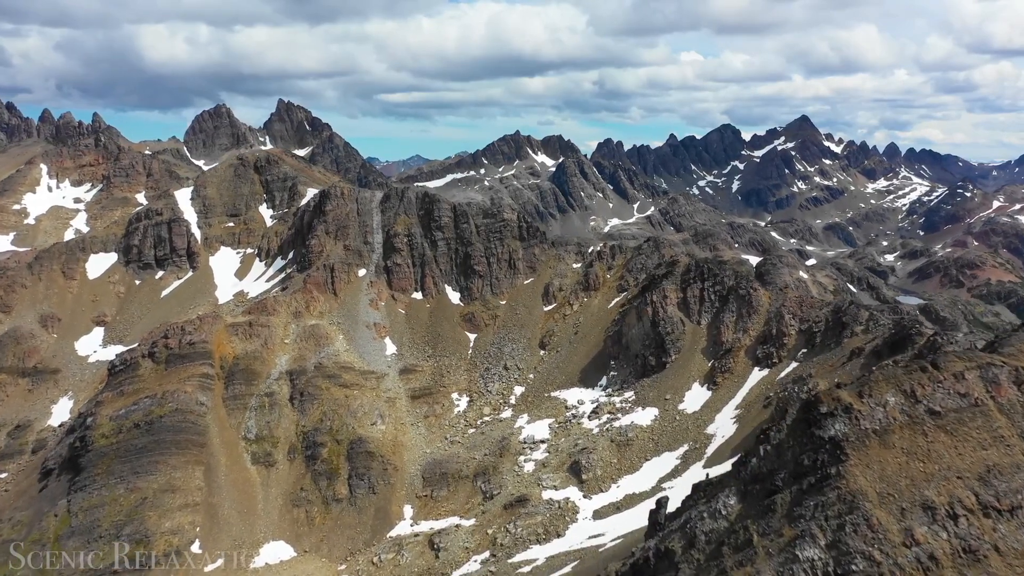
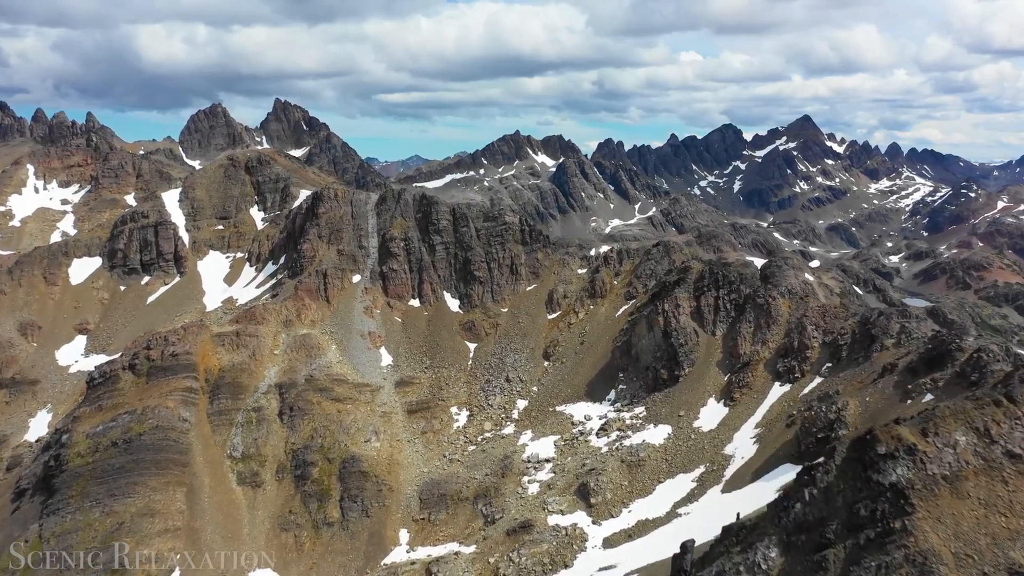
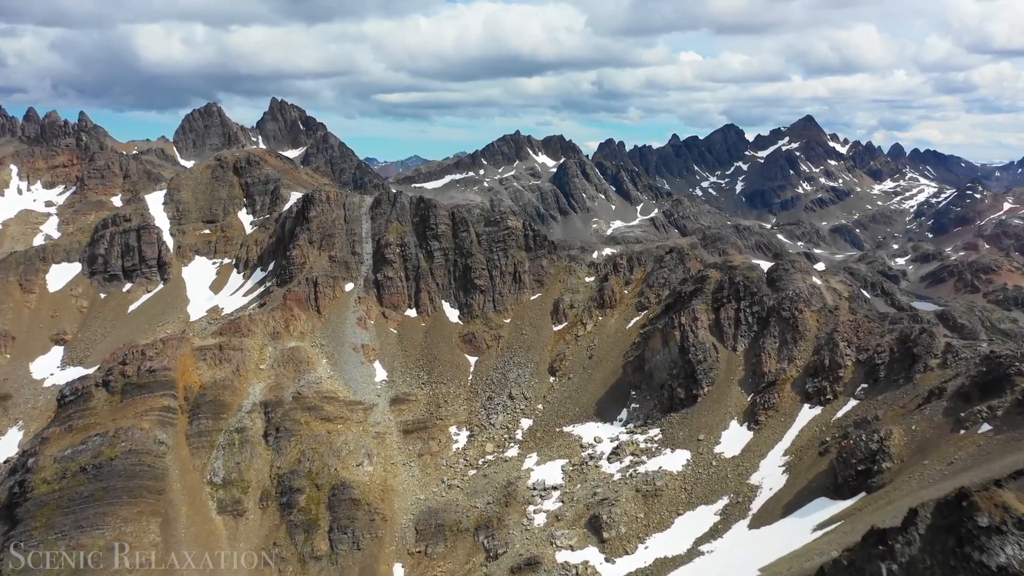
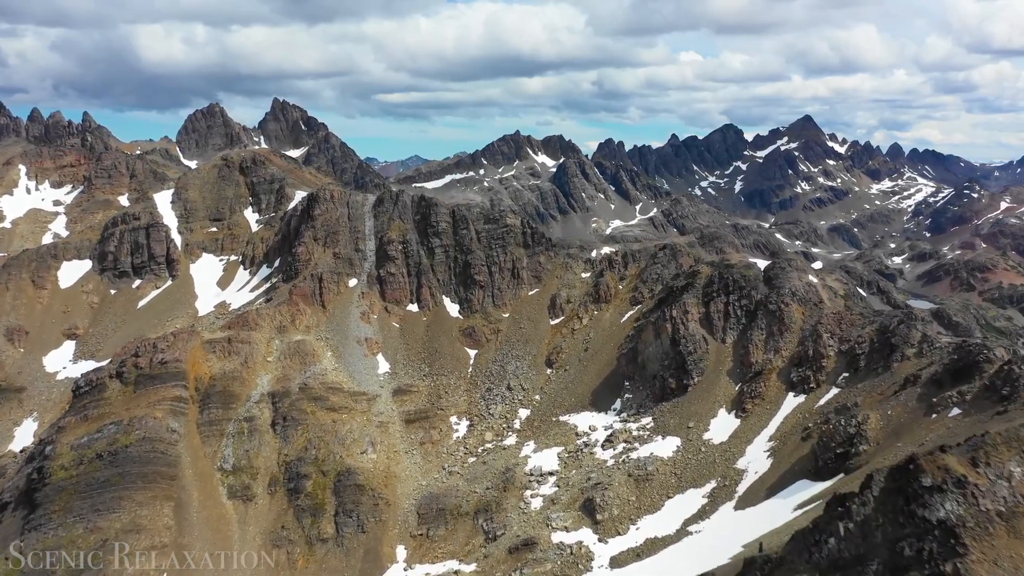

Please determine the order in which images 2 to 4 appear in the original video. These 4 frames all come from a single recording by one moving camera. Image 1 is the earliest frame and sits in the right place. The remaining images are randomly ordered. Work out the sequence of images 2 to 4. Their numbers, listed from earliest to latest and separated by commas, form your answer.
2, 4, 3
